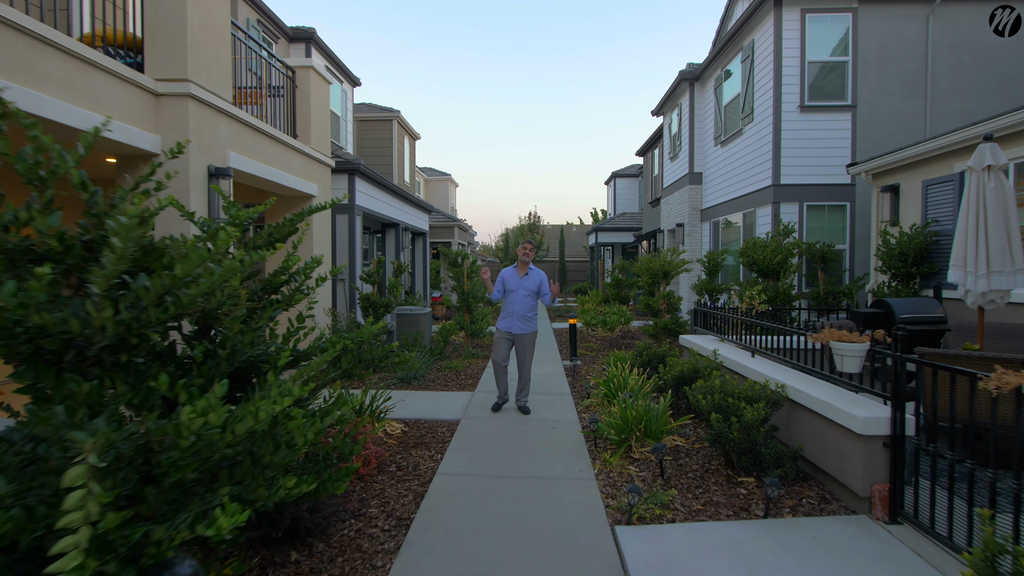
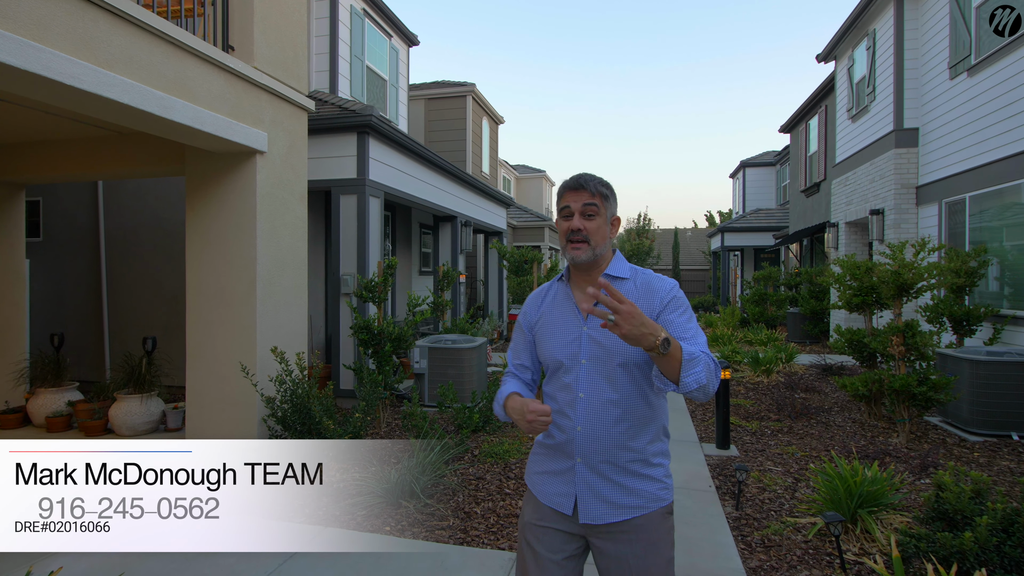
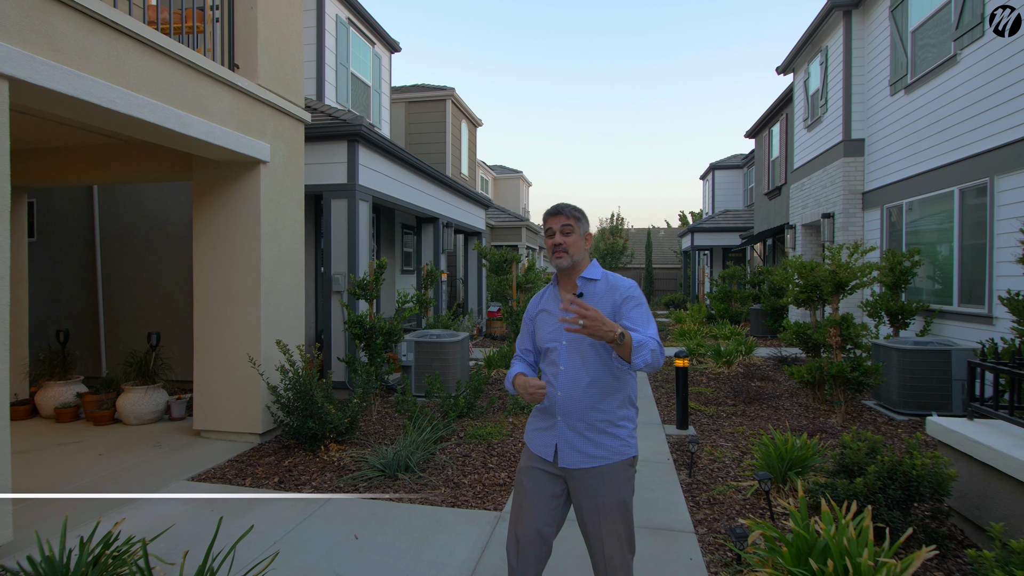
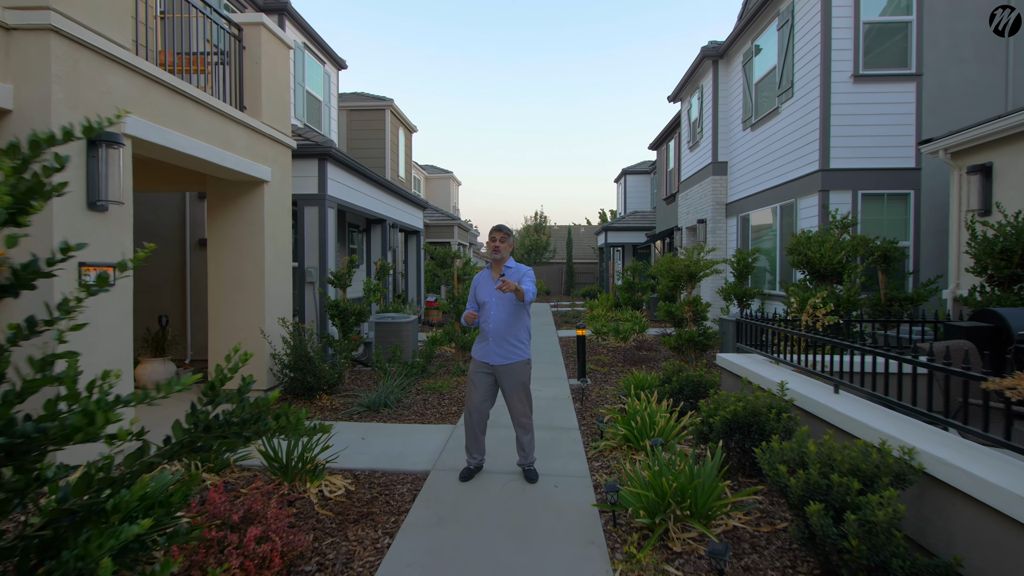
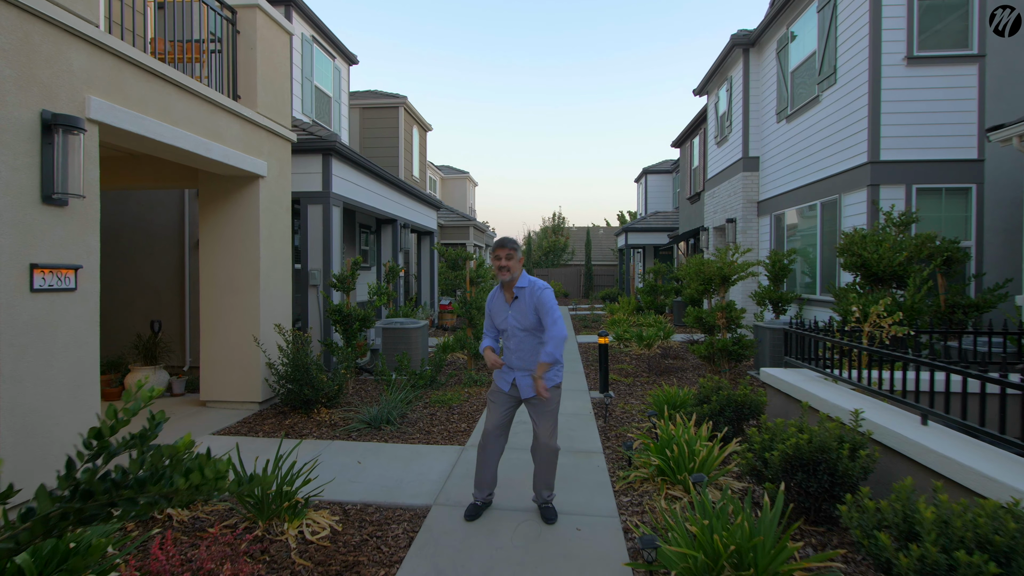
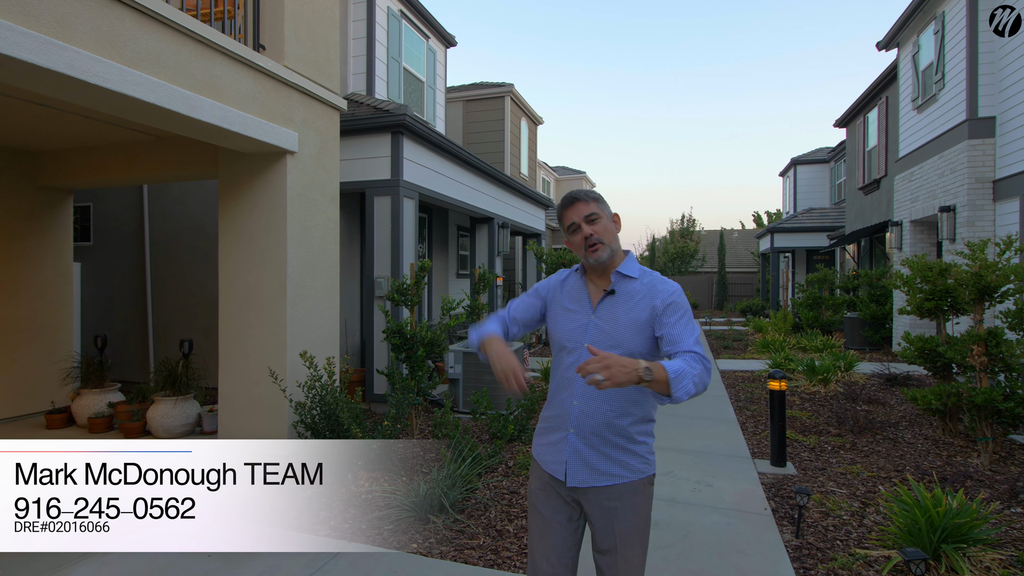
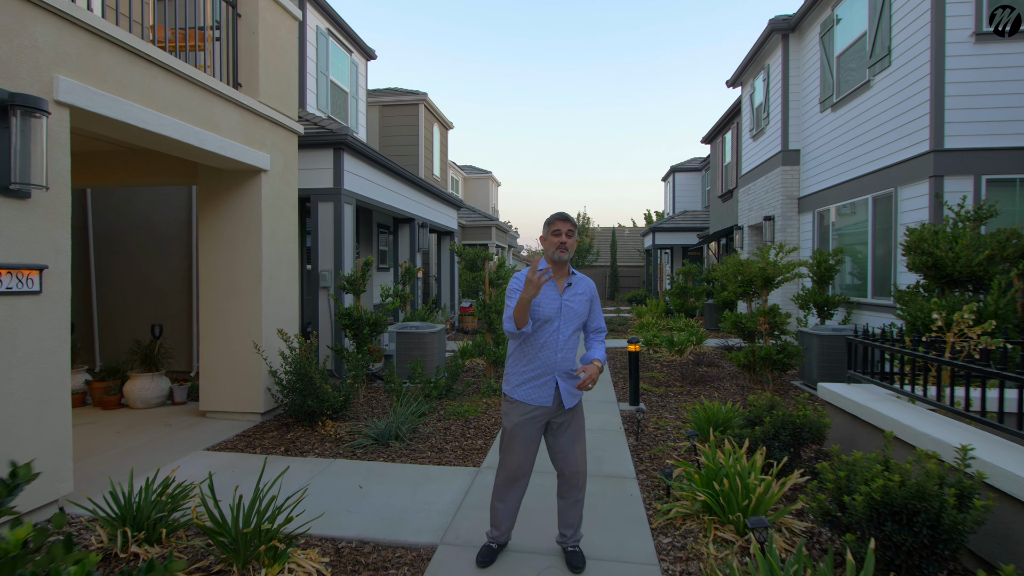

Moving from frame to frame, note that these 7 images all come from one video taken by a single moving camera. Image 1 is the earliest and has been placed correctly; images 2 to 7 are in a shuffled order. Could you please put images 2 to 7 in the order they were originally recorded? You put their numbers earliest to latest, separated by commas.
4, 5, 7, 3, 2, 6
